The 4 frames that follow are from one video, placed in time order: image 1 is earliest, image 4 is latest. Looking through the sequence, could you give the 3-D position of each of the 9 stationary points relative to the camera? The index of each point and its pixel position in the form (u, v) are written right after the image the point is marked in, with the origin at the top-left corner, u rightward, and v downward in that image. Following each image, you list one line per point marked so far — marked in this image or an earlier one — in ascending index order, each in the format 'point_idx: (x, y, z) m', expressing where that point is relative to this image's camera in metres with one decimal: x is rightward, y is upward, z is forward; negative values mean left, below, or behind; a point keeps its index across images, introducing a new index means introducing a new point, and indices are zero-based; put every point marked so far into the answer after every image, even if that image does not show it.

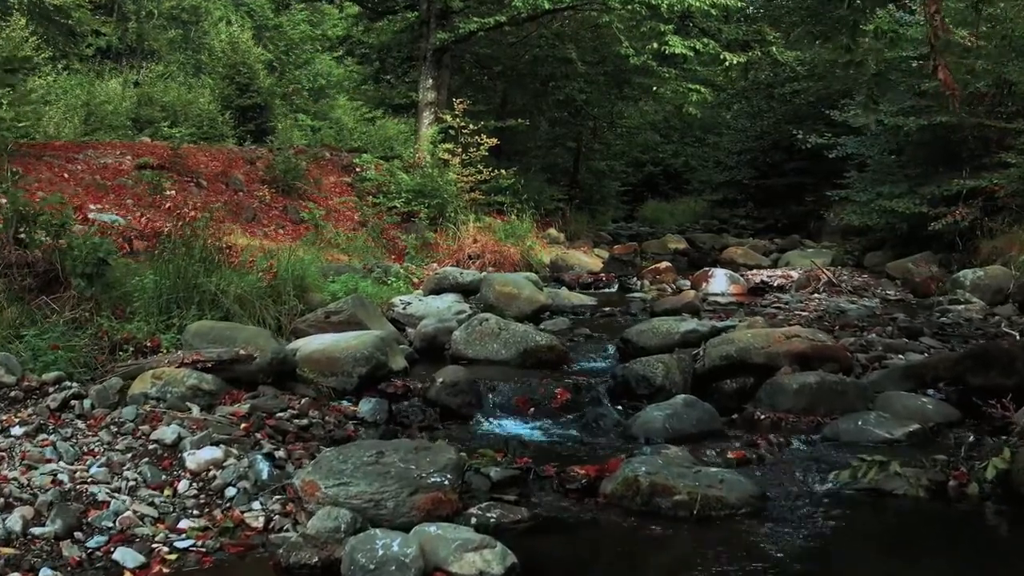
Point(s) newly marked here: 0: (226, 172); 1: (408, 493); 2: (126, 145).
0: (-5.3, +2.2, +14.7) m
1: (-0.5, -1.0, +3.9) m
2: (-7.3, +2.7, +15.1) m
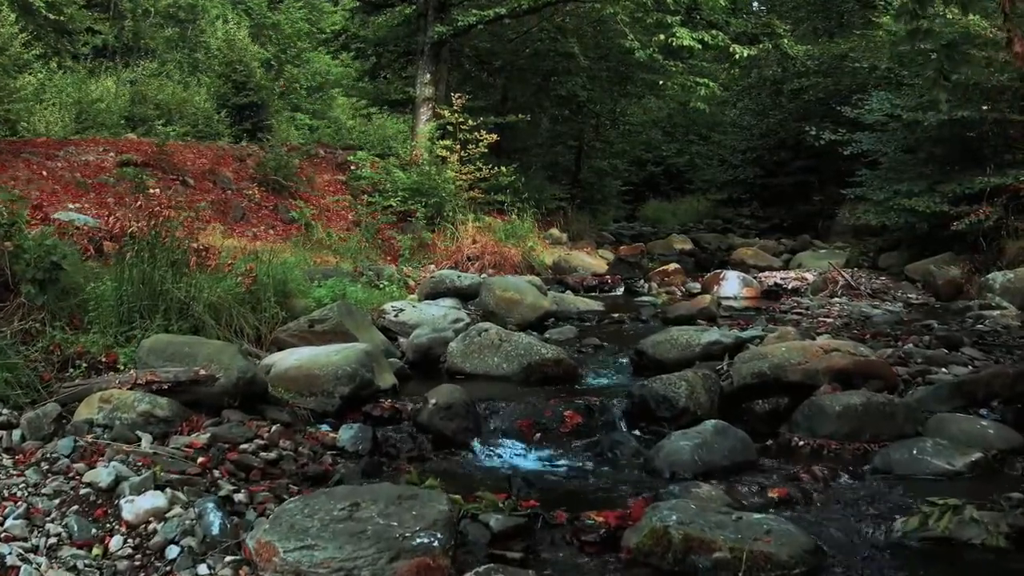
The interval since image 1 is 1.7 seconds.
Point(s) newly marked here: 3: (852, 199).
0: (-5.3, +2.1, +14.0) m
1: (-0.5, -1.1, +3.1) m
2: (-7.3, +2.7, +14.3) m
3: (+7.7, +2.0, +17.6) m
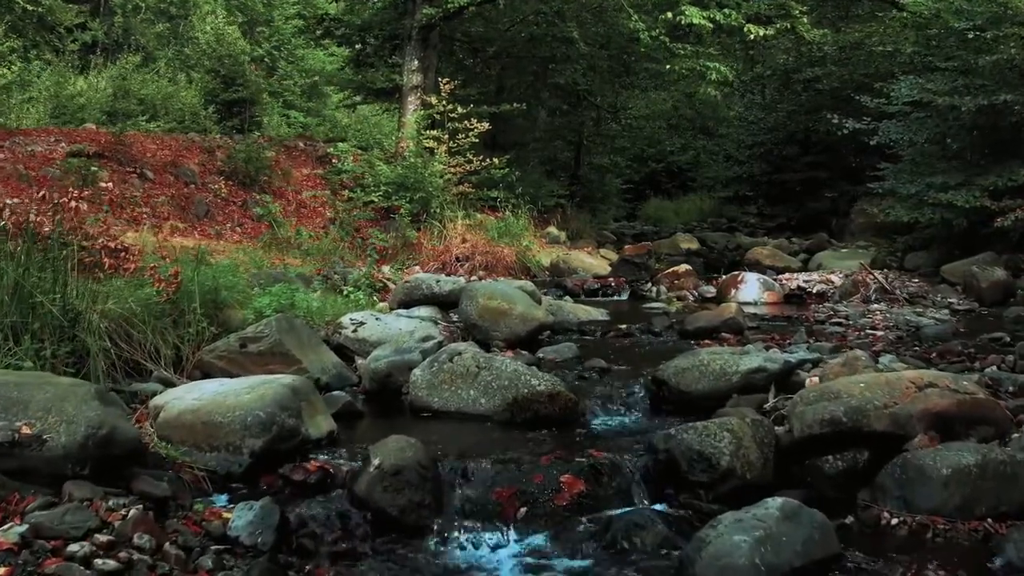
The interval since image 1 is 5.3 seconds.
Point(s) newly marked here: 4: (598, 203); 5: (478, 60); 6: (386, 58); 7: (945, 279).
0: (-5.4, +2.0, +12.4) m
1: (-0.6, -1.2, +1.6) m
2: (-7.4, +2.6, +12.8) m
3: (+7.5, +1.9, +16.1) m
4: (+2.1, +2.0, +18.8) m
5: (-0.7, +4.8, +16.2) m
6: (-2.8, +5.1, +17.1) m
7: (+6.8, +0.1, +12.2) m
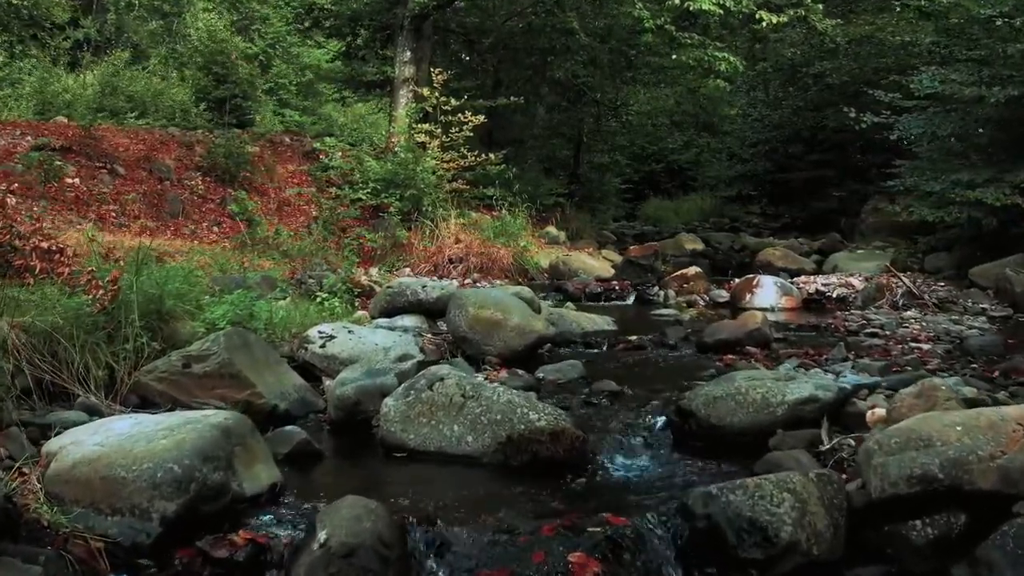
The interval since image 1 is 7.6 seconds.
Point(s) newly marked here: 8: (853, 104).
0: (-5.4, +2.0, +11.4) m
1: (-0.6, -1.2, +0.6) m
2: (-7.5, +2.5, +11.8) m
3: (+7.5, +1.9, +15.2) m
4: (+2.0, +2.0, +17.8) m
5: (-0.8, +4.7, +15.3) m
6: (-2.9, +5.0, +16.2) m
7: (+6.8, +0.1, +11.3) m
8: (+7.1, +3.9, +16.1) m
